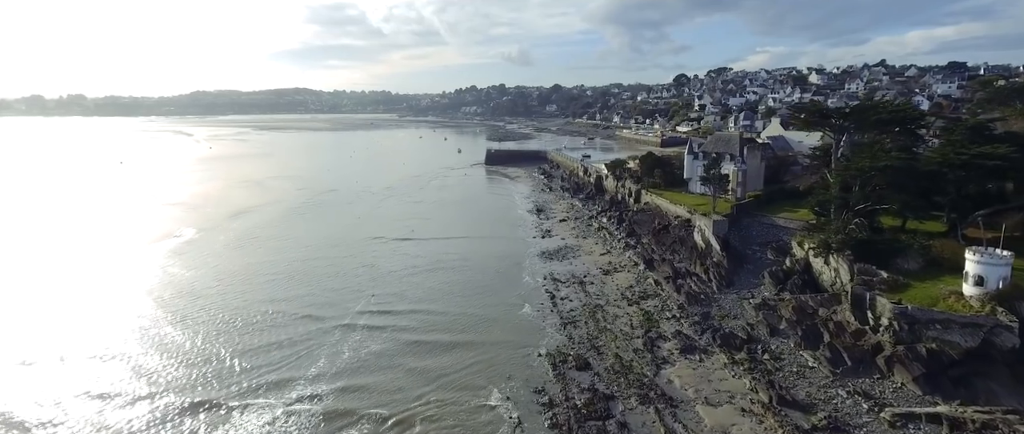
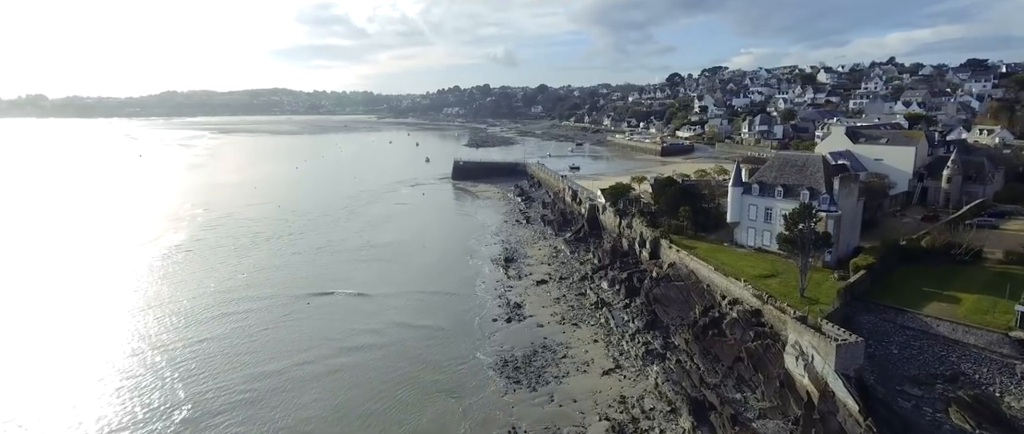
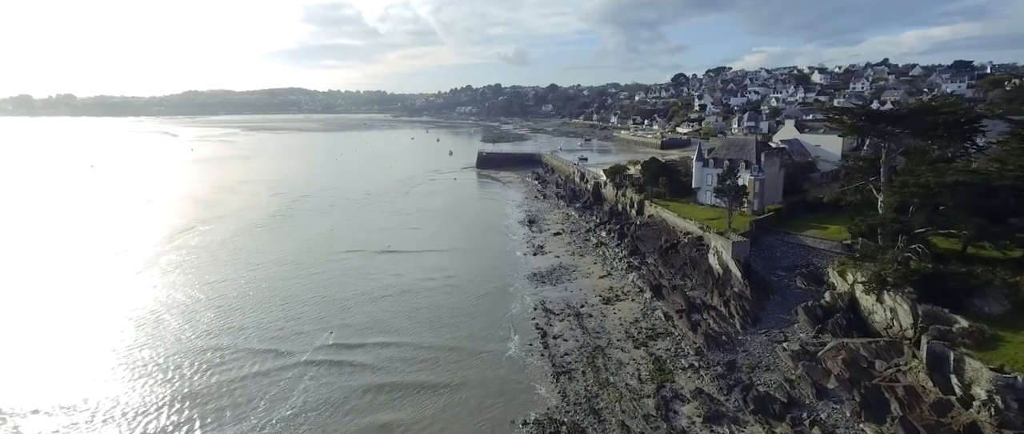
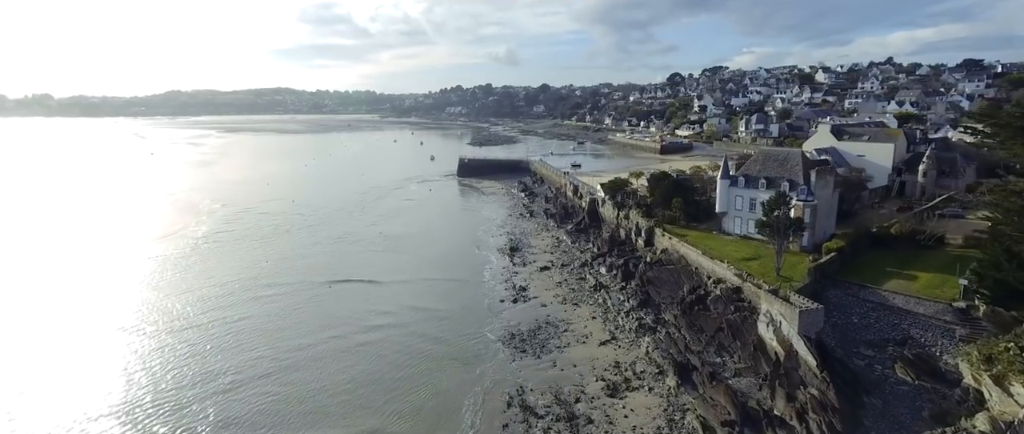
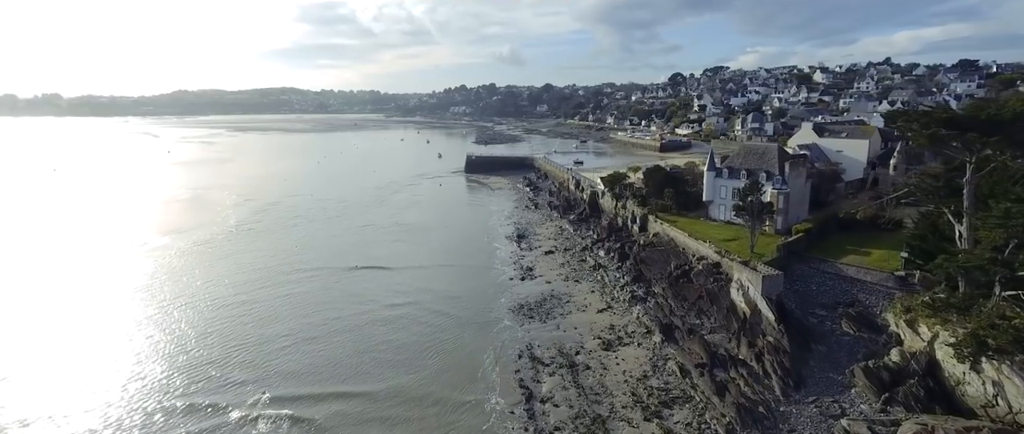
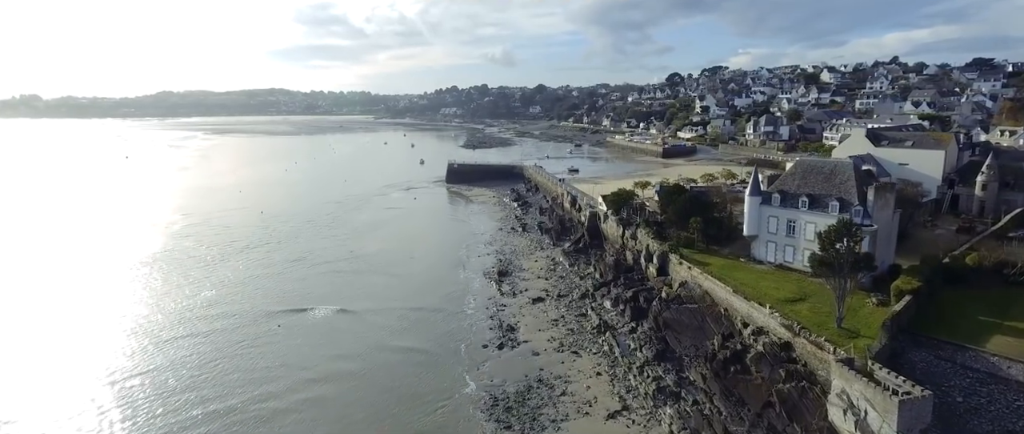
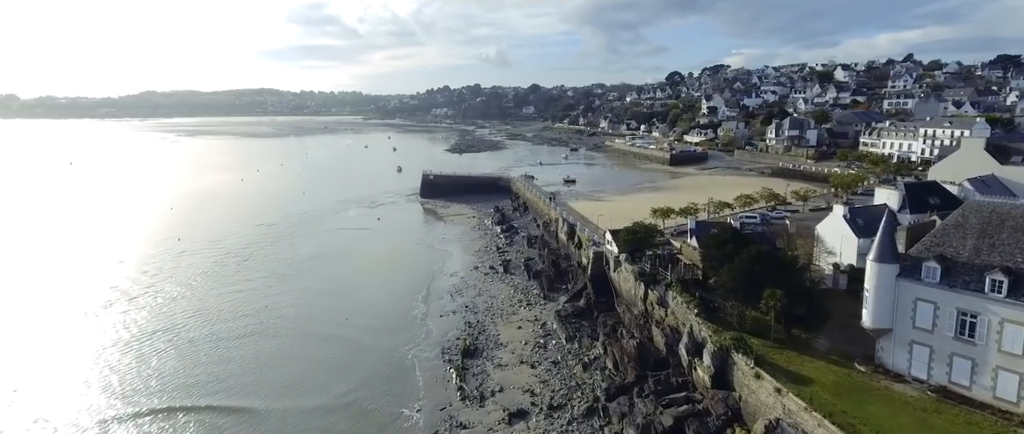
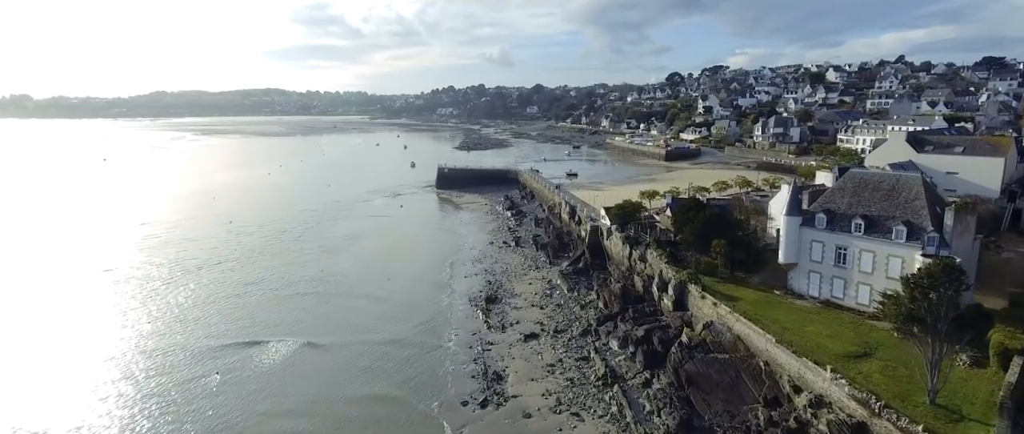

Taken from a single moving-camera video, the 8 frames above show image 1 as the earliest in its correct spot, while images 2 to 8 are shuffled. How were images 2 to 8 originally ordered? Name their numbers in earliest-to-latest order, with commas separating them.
3, 5, 4, 2, 6, 8, 7
